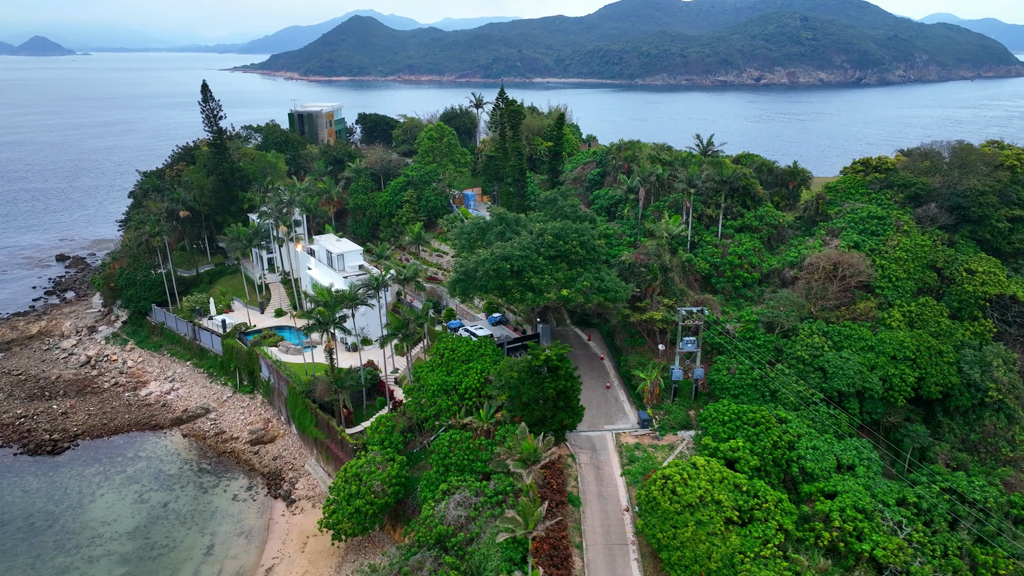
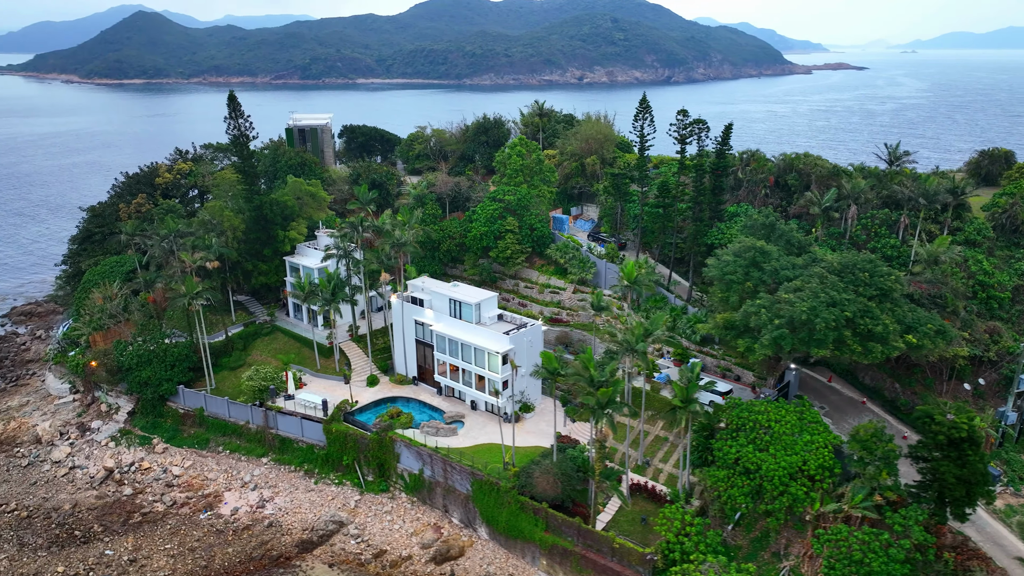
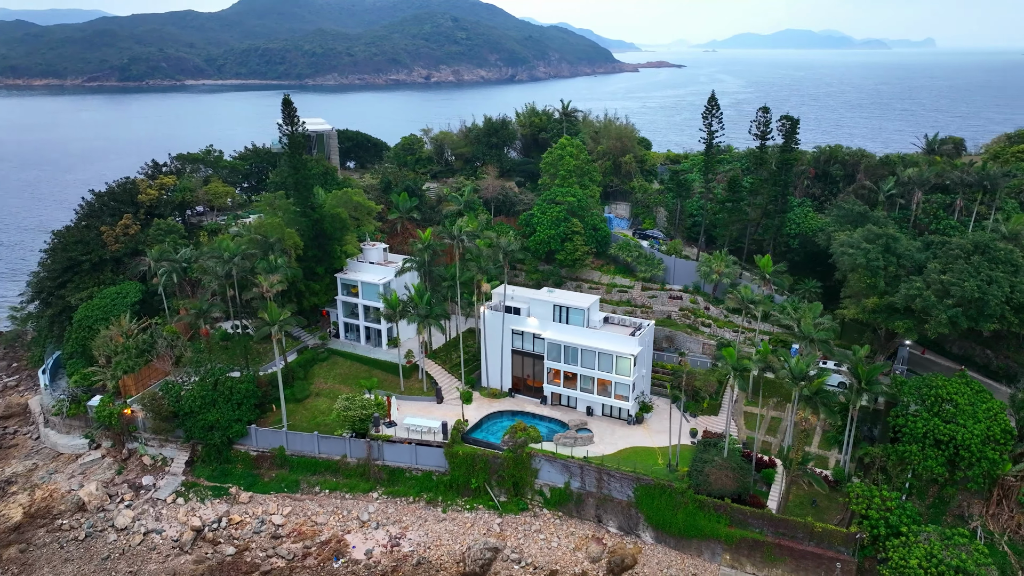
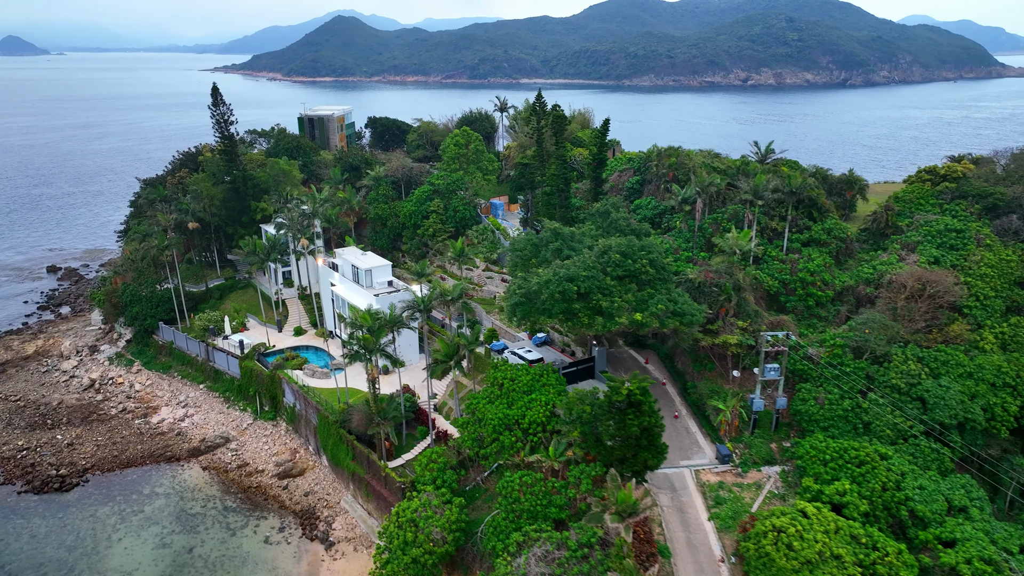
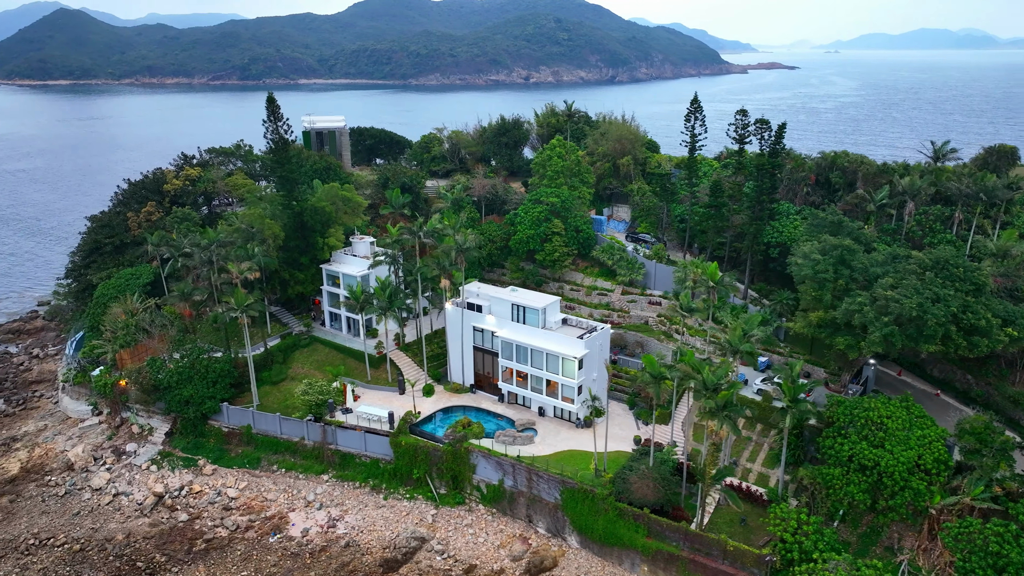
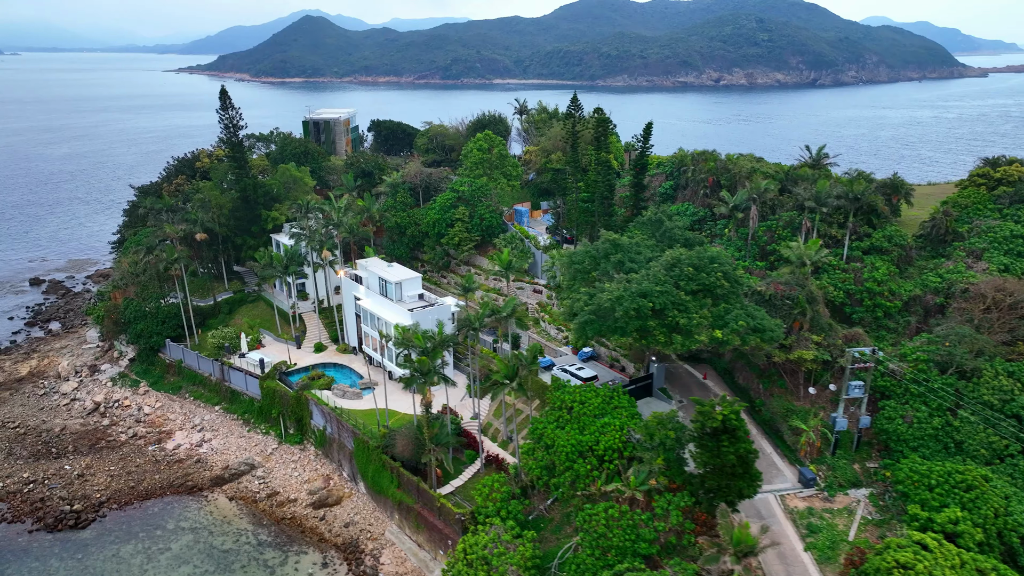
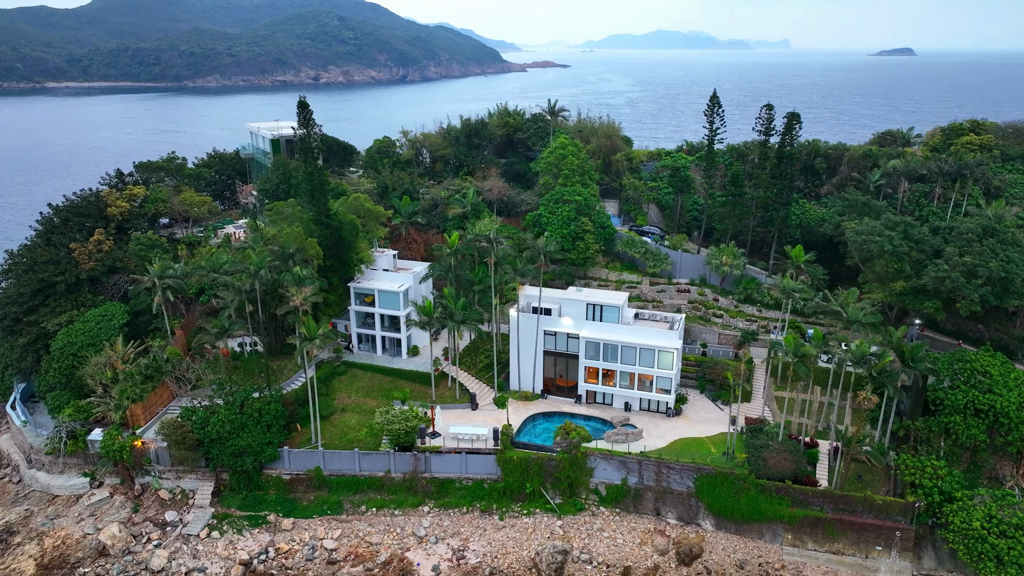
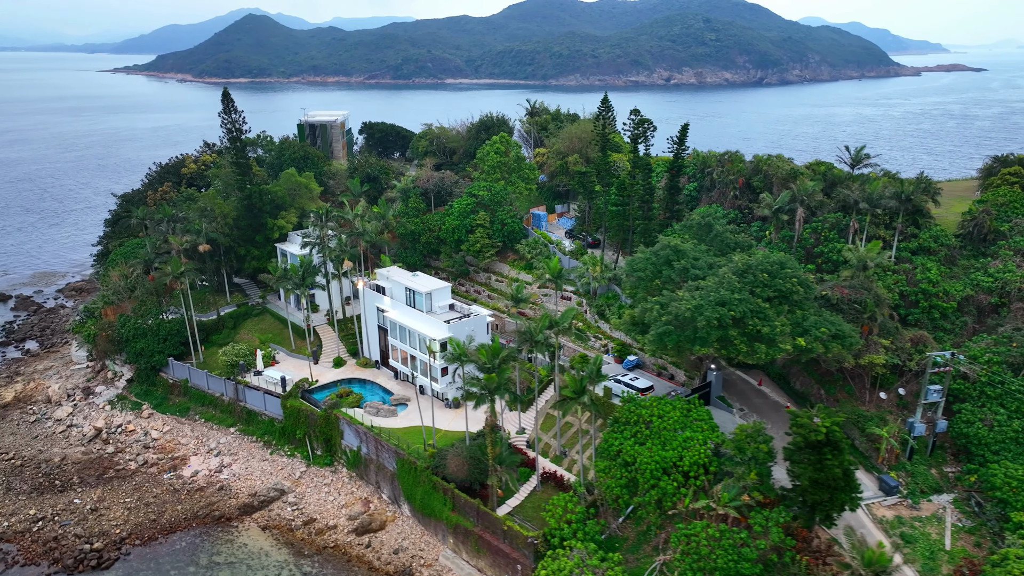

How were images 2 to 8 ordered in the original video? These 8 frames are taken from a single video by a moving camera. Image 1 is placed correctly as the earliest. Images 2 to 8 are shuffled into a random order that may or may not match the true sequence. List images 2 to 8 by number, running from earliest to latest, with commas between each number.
4, 6, 8, 2, 5, 3, 7
